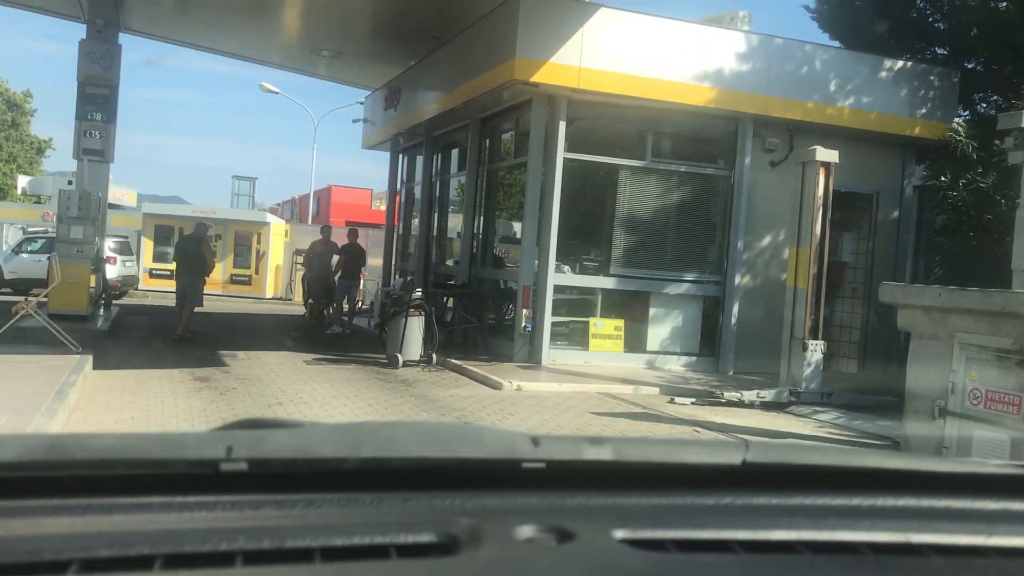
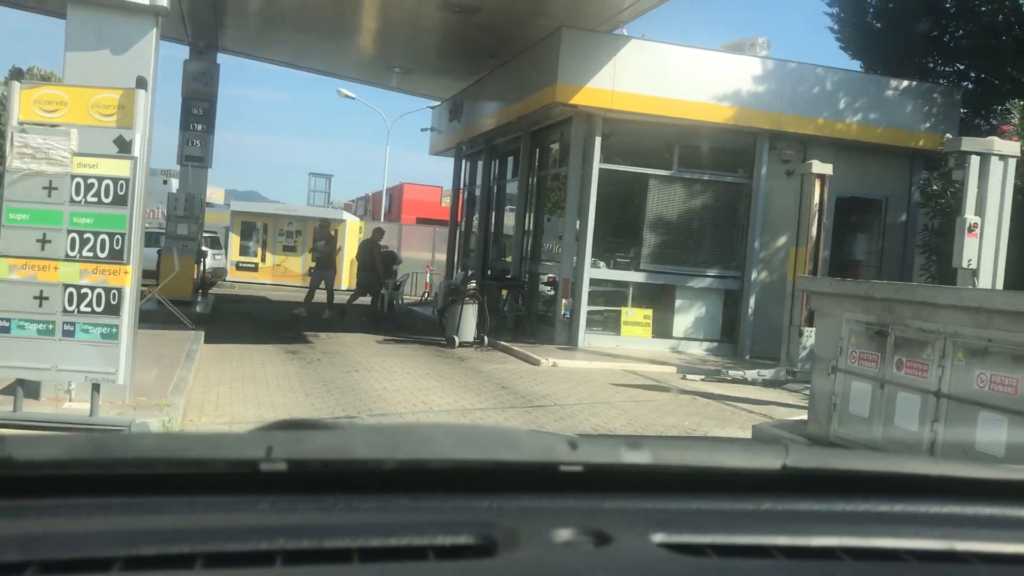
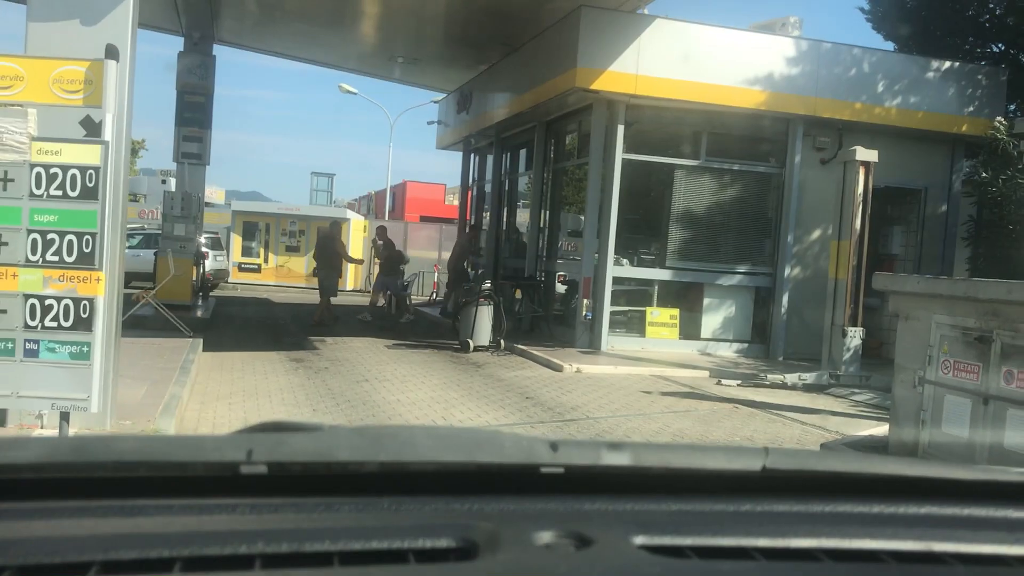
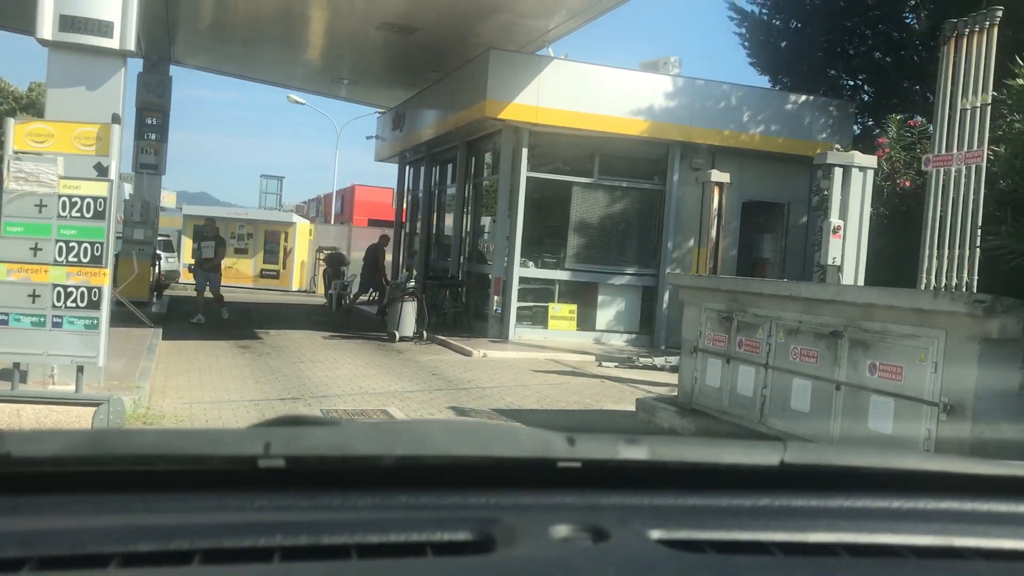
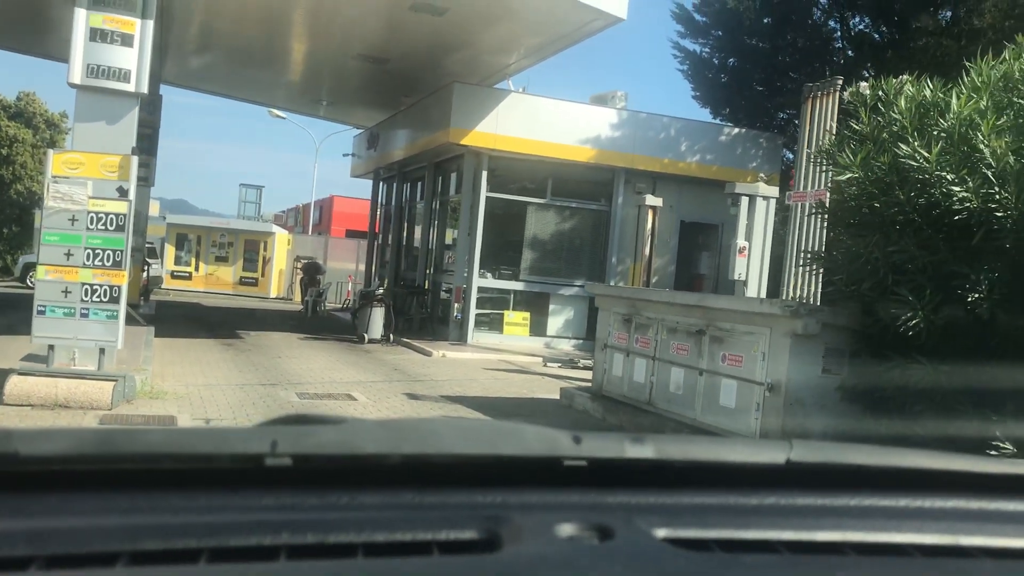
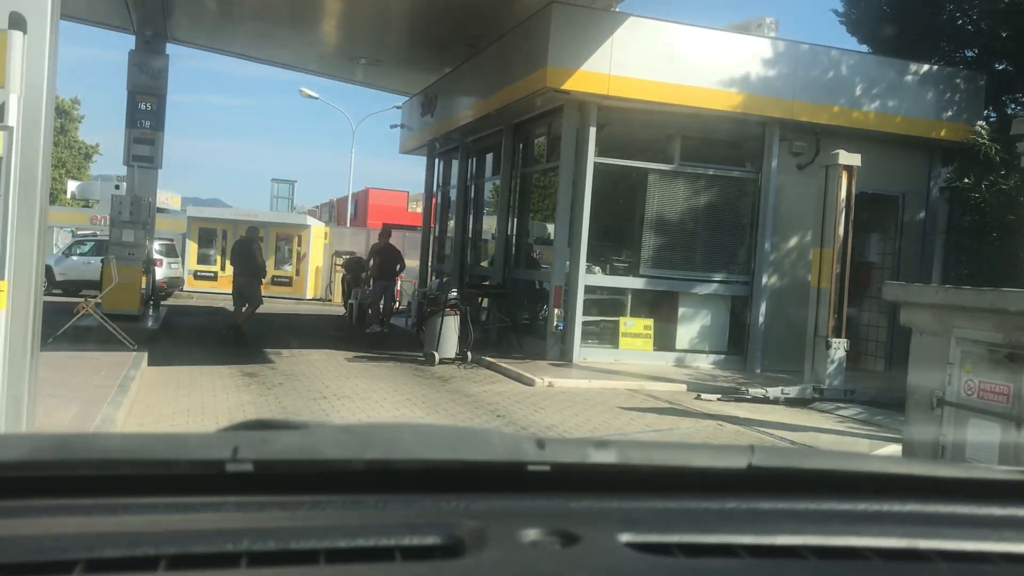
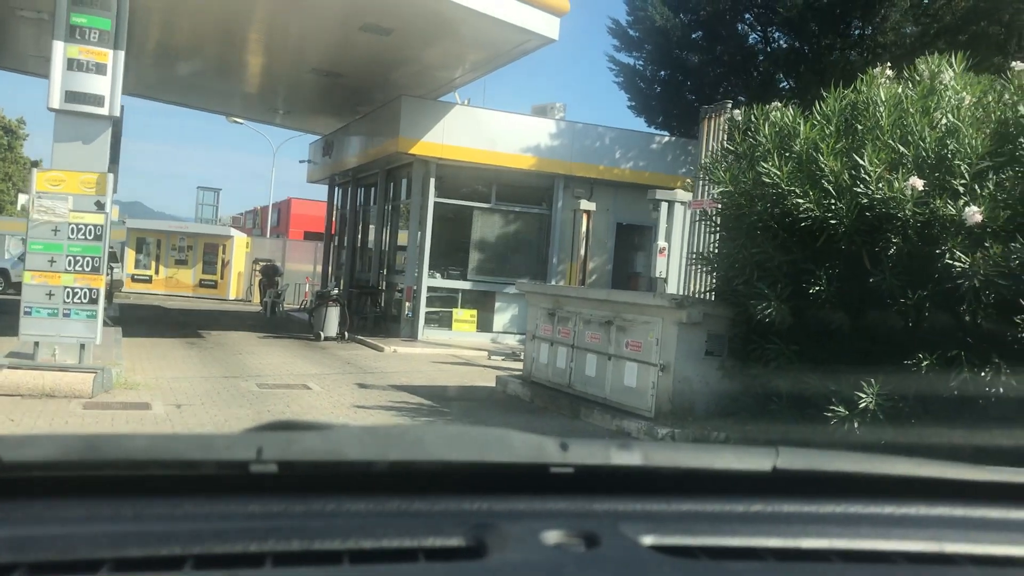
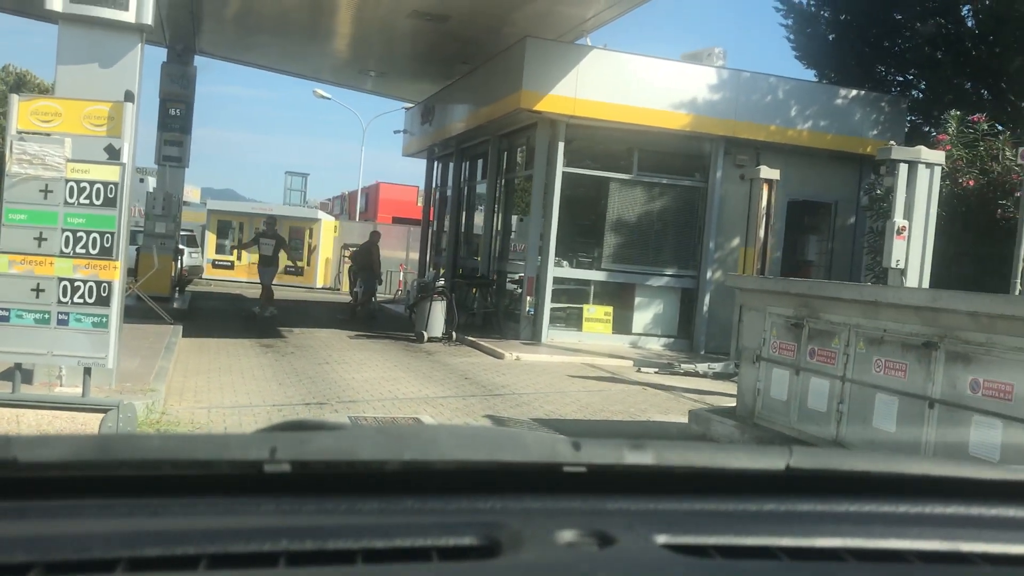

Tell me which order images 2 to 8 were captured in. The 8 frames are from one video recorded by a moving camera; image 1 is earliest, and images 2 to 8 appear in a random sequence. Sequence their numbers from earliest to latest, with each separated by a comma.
6, 3, 2, 8, 4, 5, 7
